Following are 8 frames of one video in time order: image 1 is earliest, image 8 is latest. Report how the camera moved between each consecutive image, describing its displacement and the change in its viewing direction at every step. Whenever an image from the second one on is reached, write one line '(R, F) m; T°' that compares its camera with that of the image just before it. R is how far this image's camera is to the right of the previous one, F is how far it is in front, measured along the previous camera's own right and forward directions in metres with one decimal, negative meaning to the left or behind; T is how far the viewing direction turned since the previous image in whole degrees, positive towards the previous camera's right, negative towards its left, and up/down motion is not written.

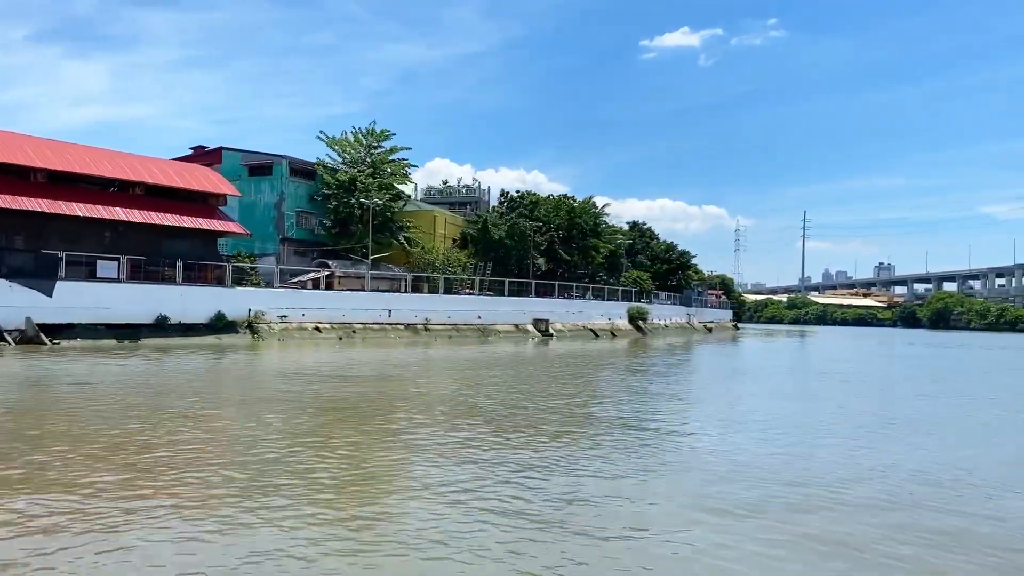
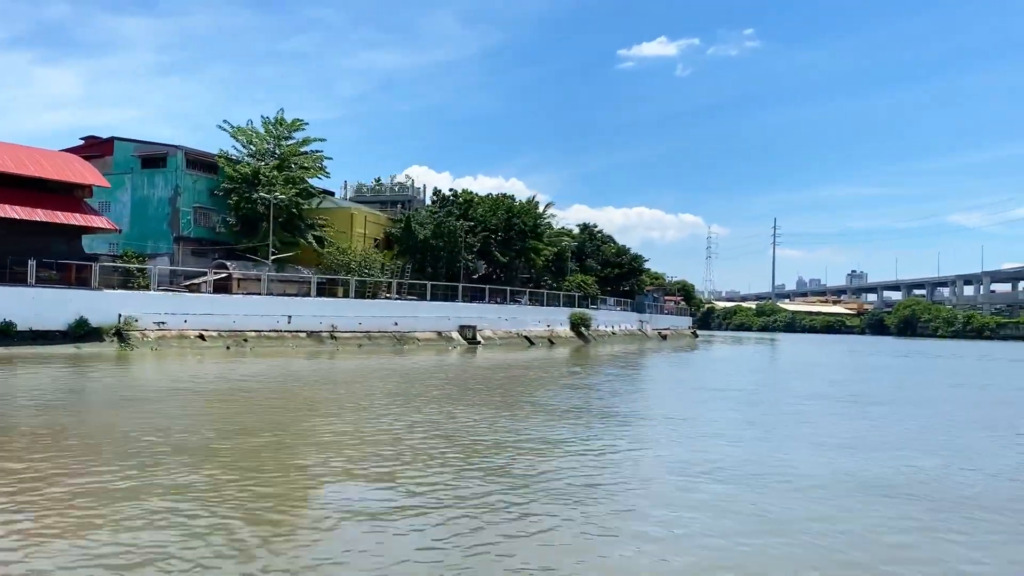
(+1.7, +2.1) m; +1°
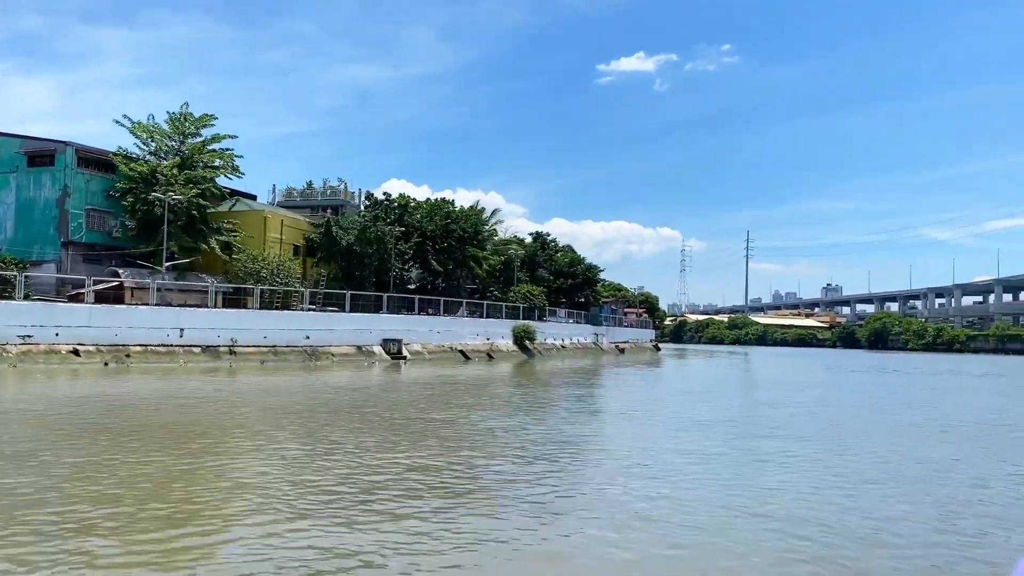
(+1.4, +1.9) m; +1°
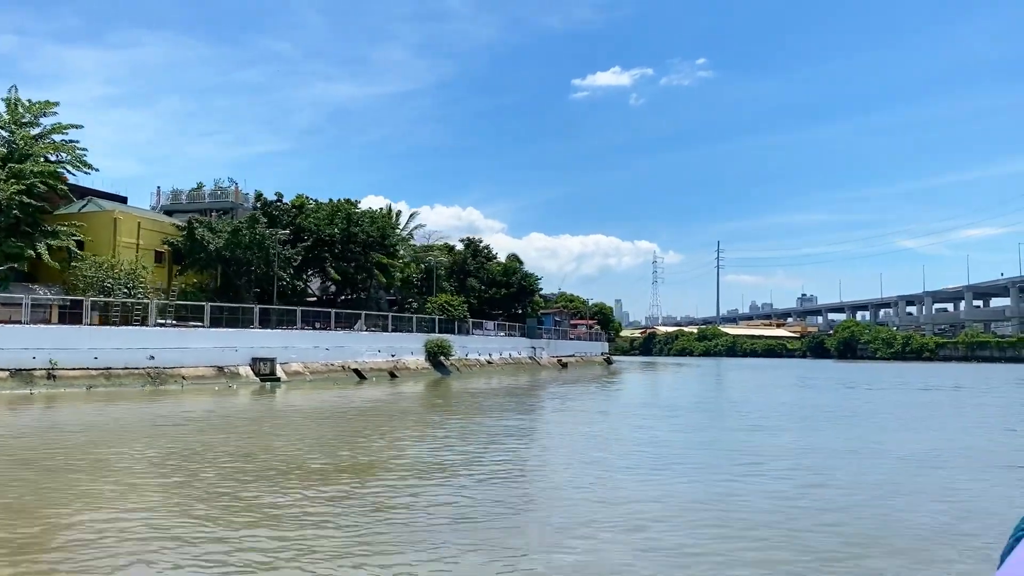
(+2.2, +2.9) m; +1°
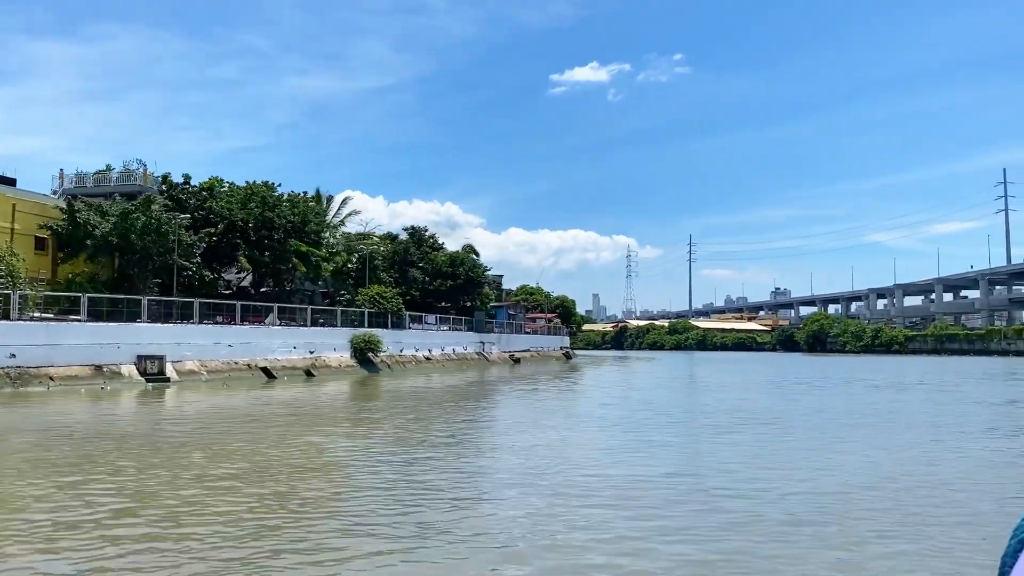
(+1.3, +2.0) m; +1°
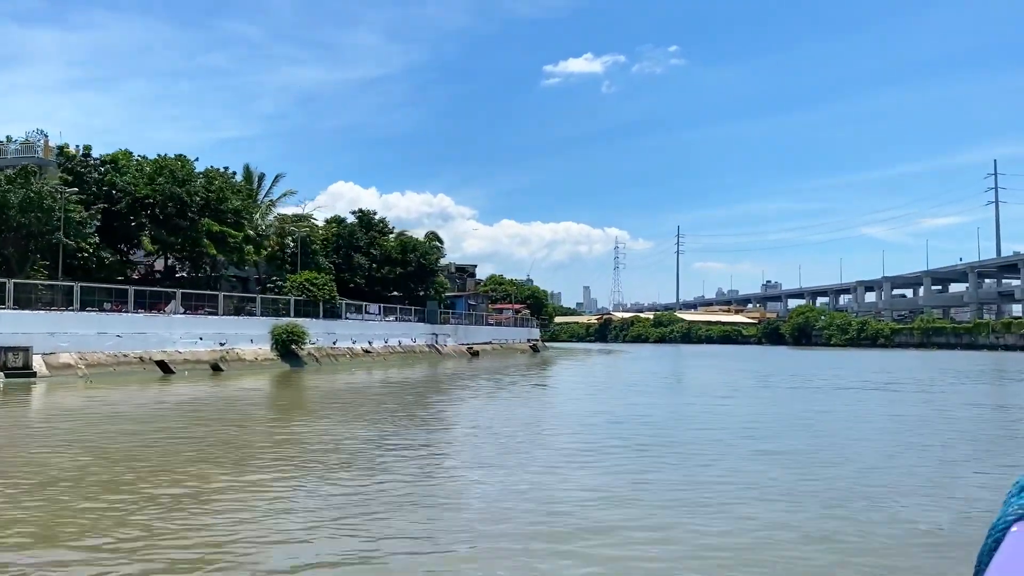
(+1.4, +2.3) m; 0°
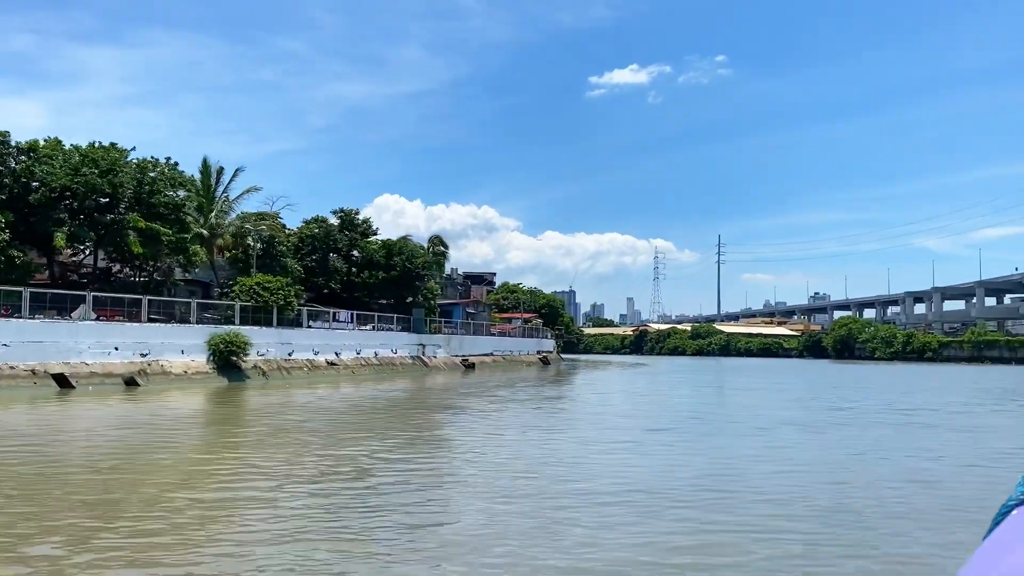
(+1.7, +2.9) m; -3°
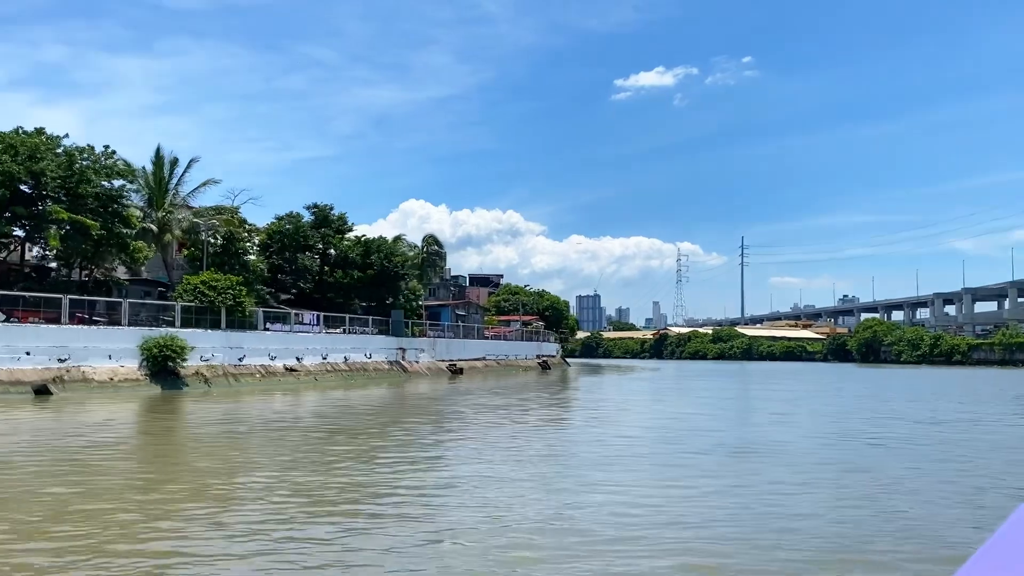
(+1.3, +2.0) m; -2°
